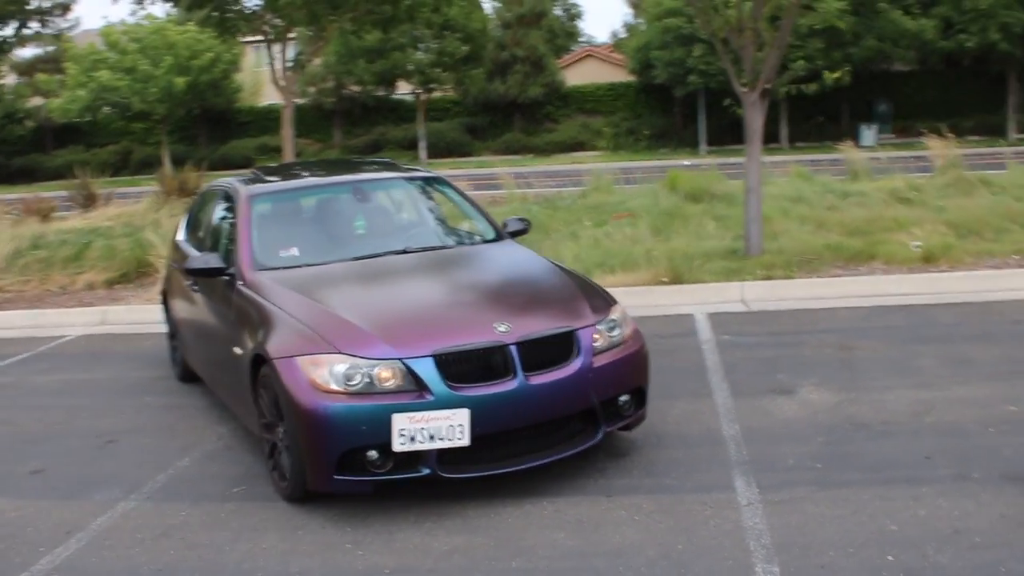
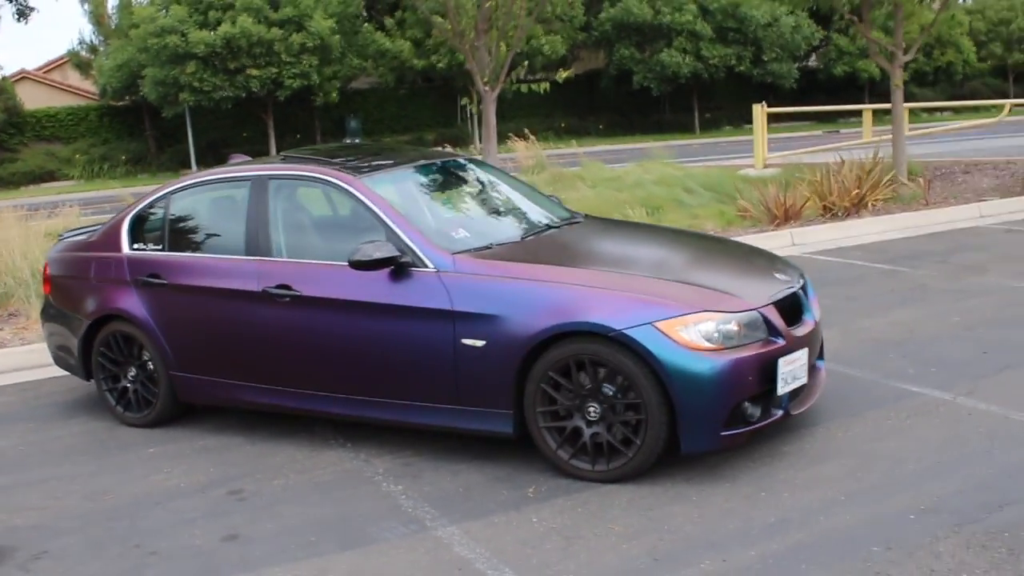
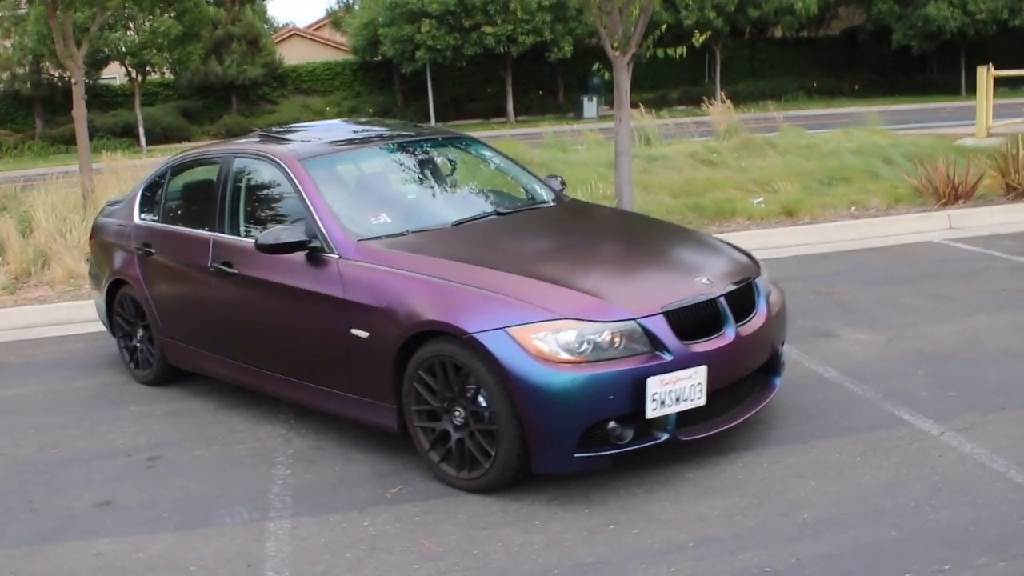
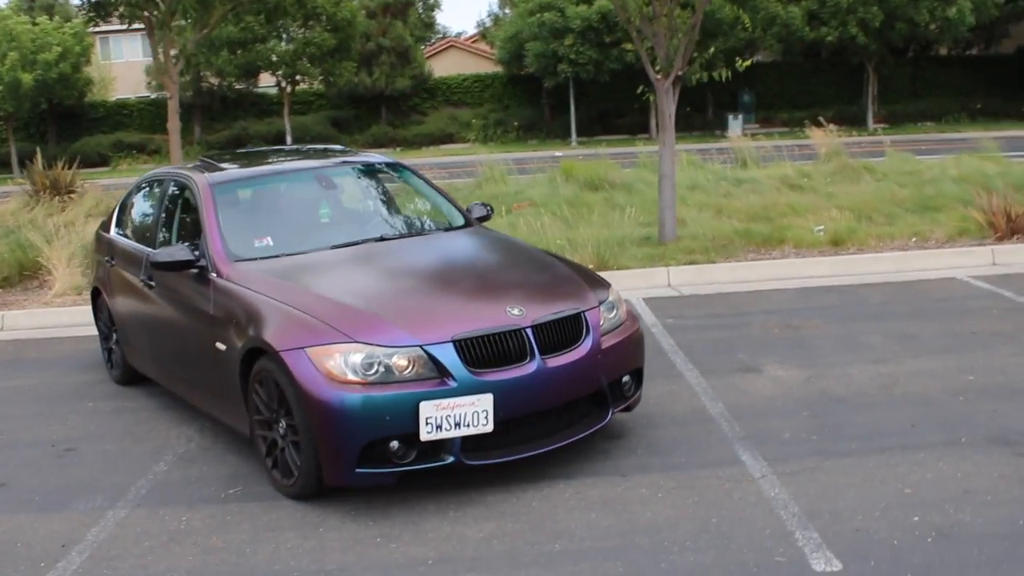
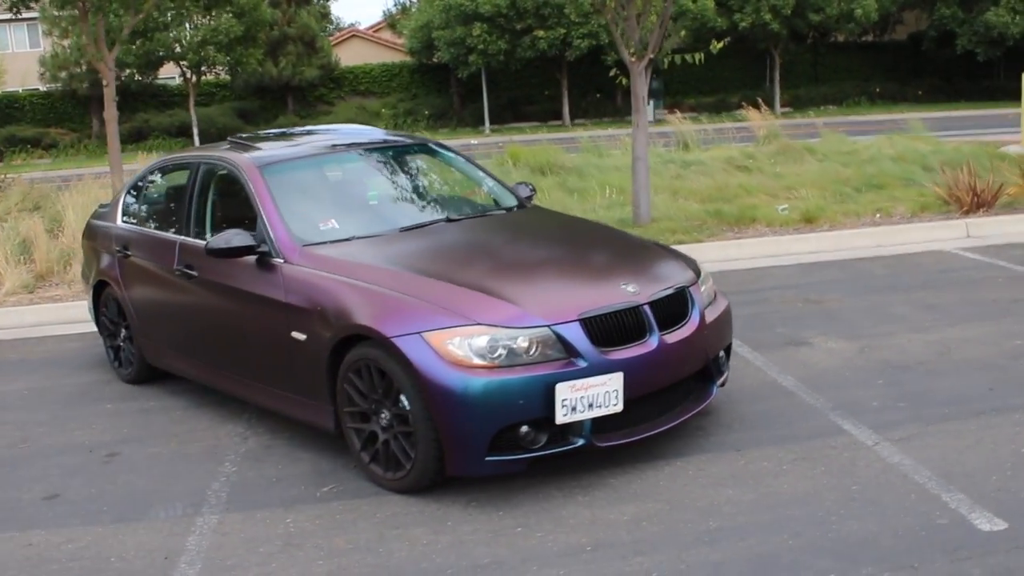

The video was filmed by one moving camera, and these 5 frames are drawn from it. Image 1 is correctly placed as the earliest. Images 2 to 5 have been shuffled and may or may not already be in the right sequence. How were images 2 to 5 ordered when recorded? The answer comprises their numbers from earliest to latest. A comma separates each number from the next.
4, 5, 3, 2
